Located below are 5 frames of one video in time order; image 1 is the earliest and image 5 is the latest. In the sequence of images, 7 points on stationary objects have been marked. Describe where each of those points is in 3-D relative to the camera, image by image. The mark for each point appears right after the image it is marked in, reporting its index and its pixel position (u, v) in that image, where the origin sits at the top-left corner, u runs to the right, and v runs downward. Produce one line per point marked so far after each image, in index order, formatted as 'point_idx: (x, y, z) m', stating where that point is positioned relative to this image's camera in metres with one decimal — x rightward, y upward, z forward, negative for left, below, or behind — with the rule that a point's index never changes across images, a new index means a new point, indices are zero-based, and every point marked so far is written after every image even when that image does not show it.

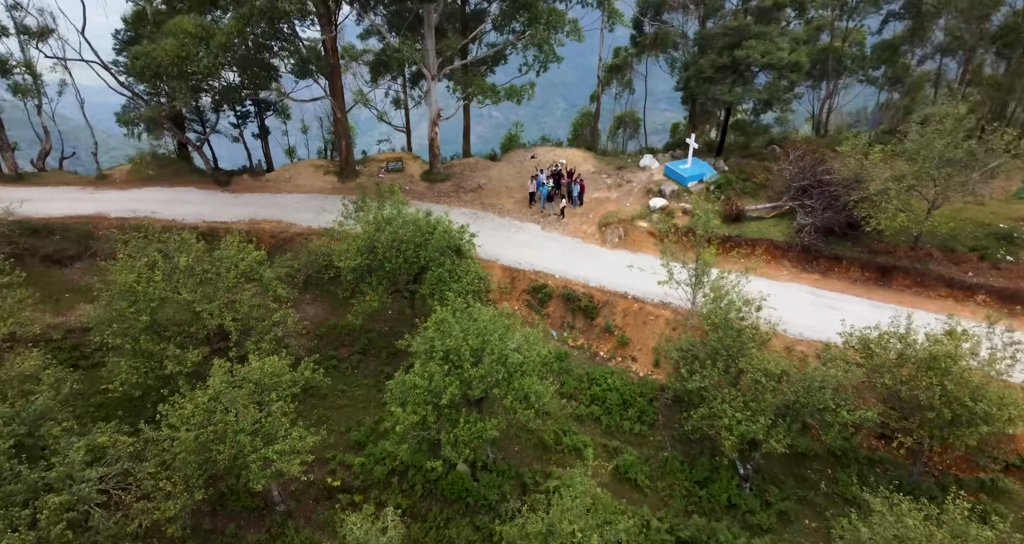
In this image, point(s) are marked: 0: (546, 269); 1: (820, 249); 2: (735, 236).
0: (+0.6, +0.1, +12.2) m
1: (+5.7, +0.5, +12.1) m
2: (+4.4, +0.8, +12.7) m
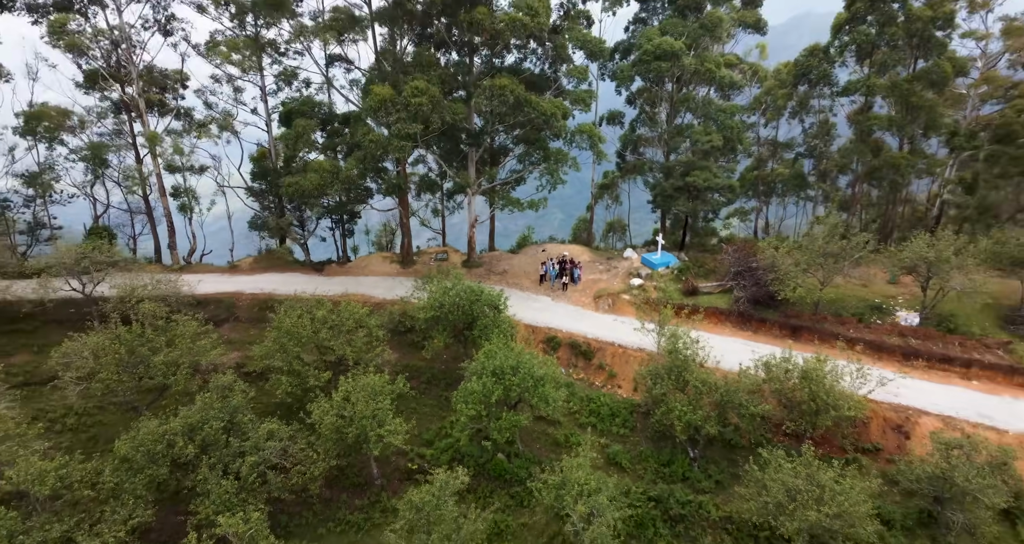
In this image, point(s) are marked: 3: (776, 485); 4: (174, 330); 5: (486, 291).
0: (+1.2, -1.4, +17.3) m
1: (+6.3, -1.0, +17.3) m
2: (+4.9, -0.8, +18.0) m
3: (+4.7, -3.8, +11.6) m
4: (-7.5, -1.2, +14.4) m
5: (-0.6, -0.5, +16.1) m
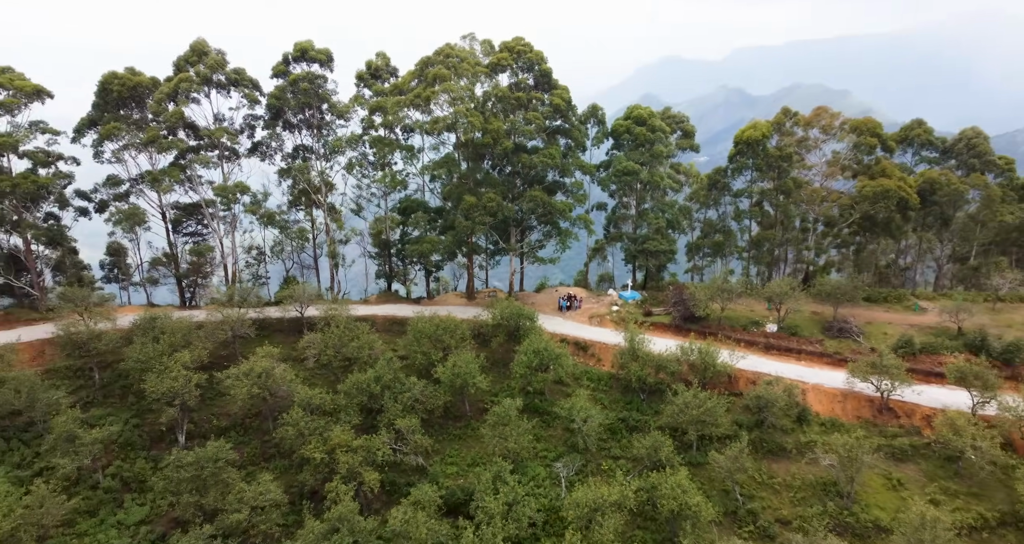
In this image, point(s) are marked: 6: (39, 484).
0: (+2.4, -2.7, +29.5) m
1: (+7.5, -2.3, +29.4) m
2: (+6.2, -2.2, +30.1) m
3: (+6.0, -4.6, +23.5) m
4: (-6.2, -2.3, +26.6) m
5: (+0.6, -1.7, +28.4) m
6: (-13.8, -6.2, +19.5) m
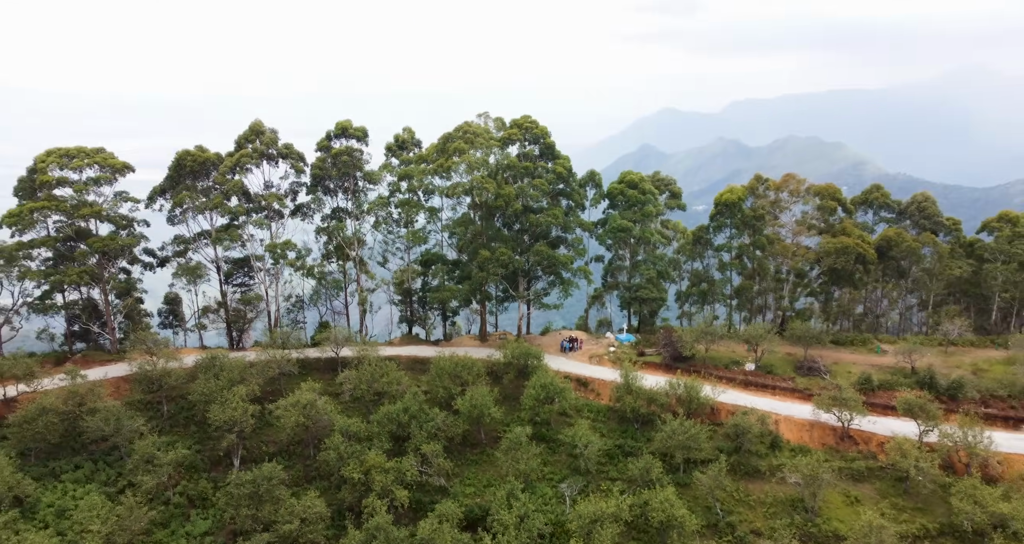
0: (+2.9, -5.0, +33.3) m
1: (+8.0, -4.6, +33.3) m
2: (+6.6, -4.5, +34.0) m
3: (+6.4, -6.5, +27.3) m
4: (-5.8, -4.4, +30.5) m
5: (+1.1, -3.9, +32.3) m
6: (-13.4, -7.8, +23.2) m
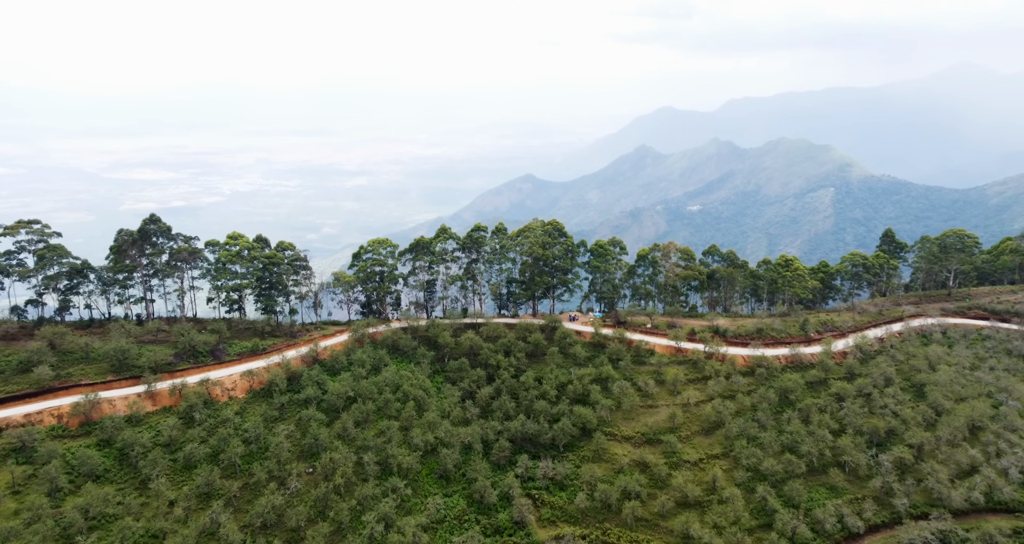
0: (+7.1, -6.6, +77.3) m
1: (+12.1, -6.2, +77.3) m
2: (+10.8, -6.1, +78.0) m
3: (+10.6, -8.1, +71.2) m
4: (-1.6, -6.0, +74.4) m
5: (+5.2, -5.5, +76.2) m
6: (-9.2, -9.5, +67.1) m
